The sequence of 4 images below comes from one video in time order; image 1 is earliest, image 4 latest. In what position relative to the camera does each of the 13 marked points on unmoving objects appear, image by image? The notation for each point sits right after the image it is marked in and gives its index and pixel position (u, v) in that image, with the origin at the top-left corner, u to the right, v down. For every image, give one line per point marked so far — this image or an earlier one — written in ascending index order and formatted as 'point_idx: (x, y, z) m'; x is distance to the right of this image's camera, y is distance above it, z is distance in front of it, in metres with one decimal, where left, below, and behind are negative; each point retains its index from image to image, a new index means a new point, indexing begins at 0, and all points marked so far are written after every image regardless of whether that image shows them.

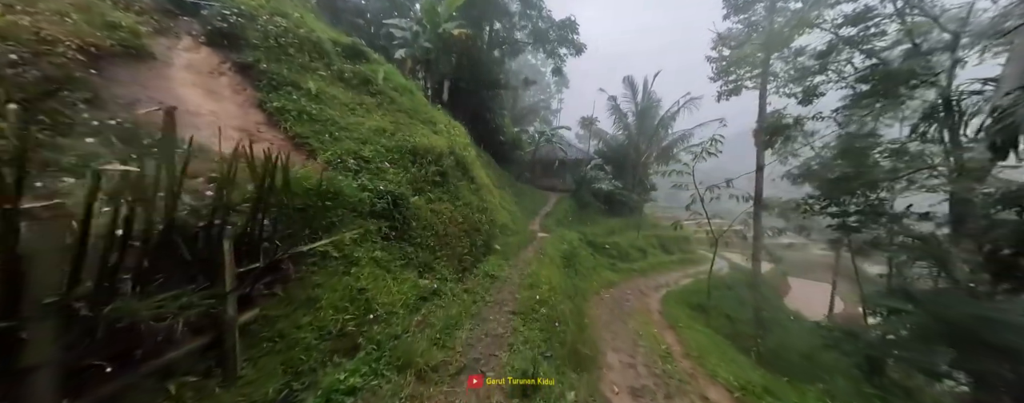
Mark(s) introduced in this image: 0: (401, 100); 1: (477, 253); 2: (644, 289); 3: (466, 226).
0: (-2.2, +2.0, +5.8) m
1: (-0.6, -1.0, +5.3) m
2: (+3.8, -2.6, +8.4) m
3: (-0.8, -0.4, +5.3) m
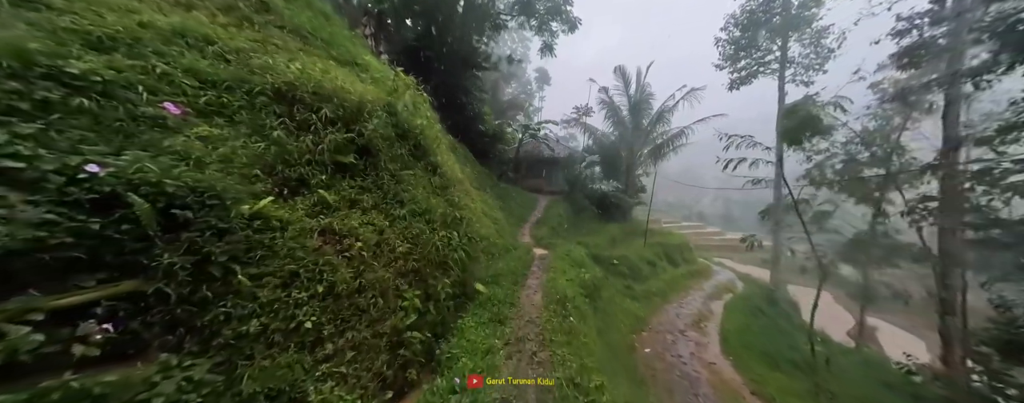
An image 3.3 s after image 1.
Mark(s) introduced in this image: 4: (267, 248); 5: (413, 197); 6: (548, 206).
0: (-2.3, +2.0, +3.1) m
1: (-0.7, -1.0, +2.6) m
2: (+3.5, -2.6, +6.0) m
3: (-0.9, -0.5, +2.6) m
4: (-1.4, -0.3, +1.6) m
5: (-1.0, 0.0, +3.0) m
6: (+1.6, -0.2, +13.1) m
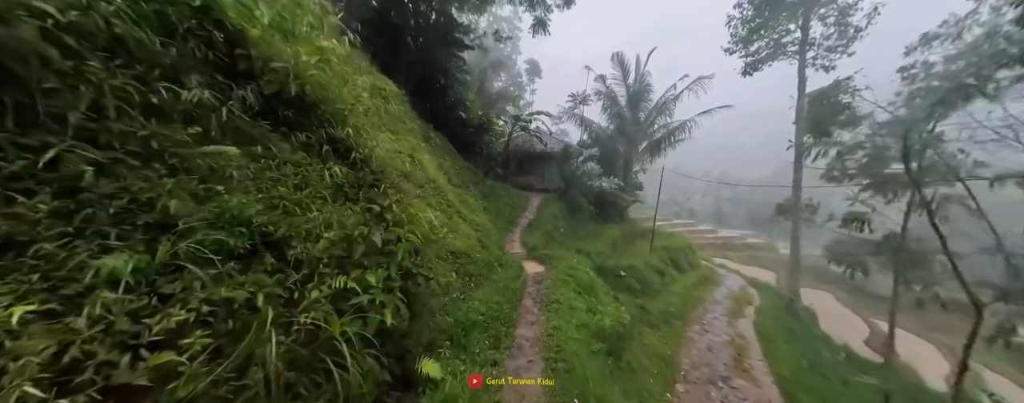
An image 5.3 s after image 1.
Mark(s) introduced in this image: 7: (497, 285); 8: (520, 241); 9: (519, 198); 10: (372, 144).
0: (-2.5, +1.9, +1.3) m
1: (-0.8, -1.1, +0.9) m
2: (+3.3, -2.7, +4.5) m
3: (-1.0, -0.6, +0.8) m
4: (-1.5, -0.4, -0.1) m
5: (-1.2, 0.0, +1.2) m
6: (+1.2, -0.1, +11.4) m
7: (-0.2, -1.3, +4.5) m
8: (+0.2, -1.1, +7.8) m
9: (+0.3, +0.1, +11.4) m
10: (-1.3, +0.7, +3.0) m
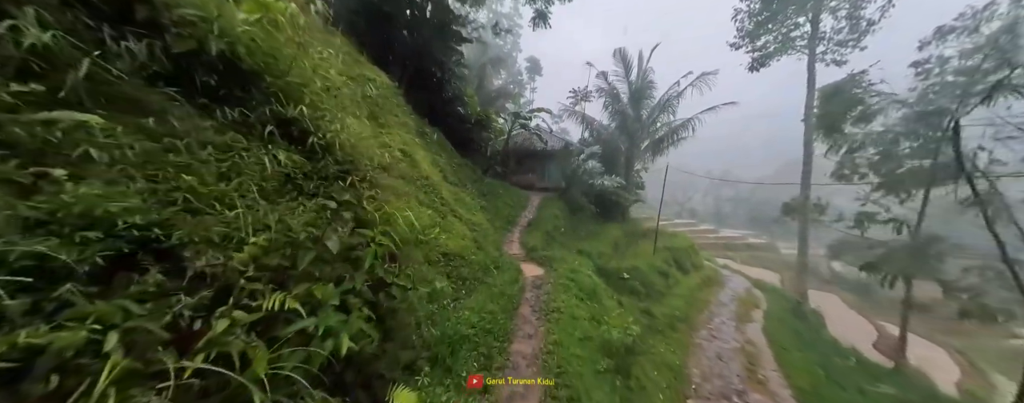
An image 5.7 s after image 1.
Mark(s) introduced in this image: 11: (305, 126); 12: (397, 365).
0: (-2.5, +1.9, +0.9) m
1: (-0.8, -1.1, +0.6) m
2: (+3.3, -2.7, +4.1) m
3: (-1.0, -0.6, +0.5) m
4: (-1.5, -0.3, -0.5) m
5: (-1.2, 0.0, +0.9) m
6: (+1.1, -0.1, +11.1) m
7: (-0.3, -1.3, +4.1) m
8: (+0.2, -1.0, +7.5) m
9: (+0.2, +0.2, +11.1) m
10: (-1.4, +0.7, +2.6) m
11: (-1.4, +0.5, +2.1) m
12: (-0.7, -1.0, +1.8) m
